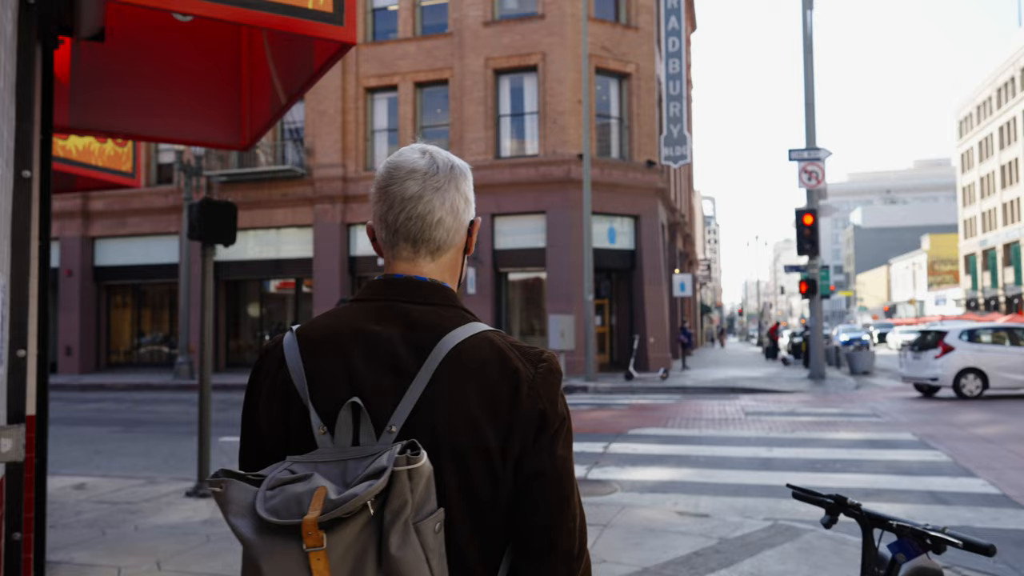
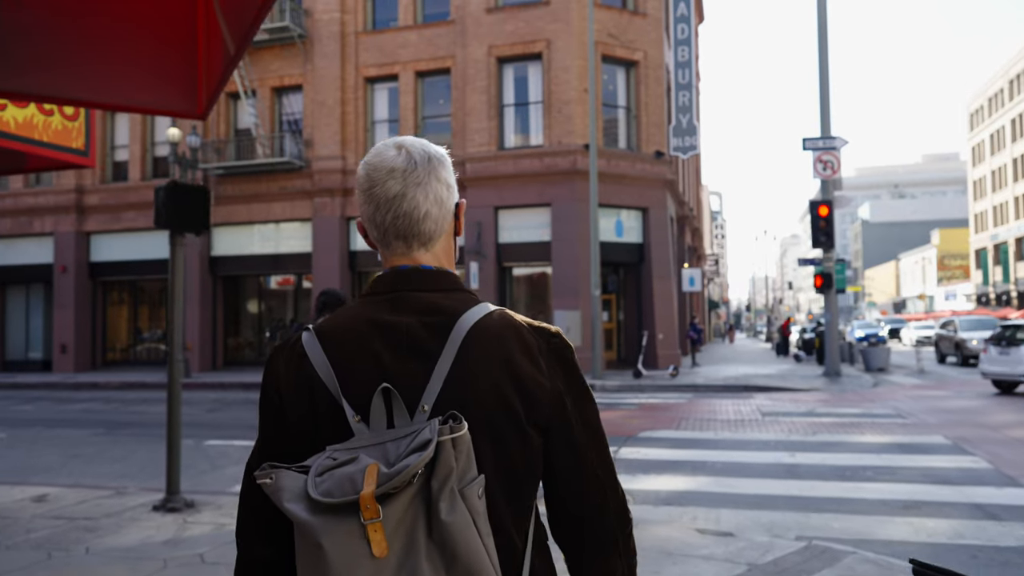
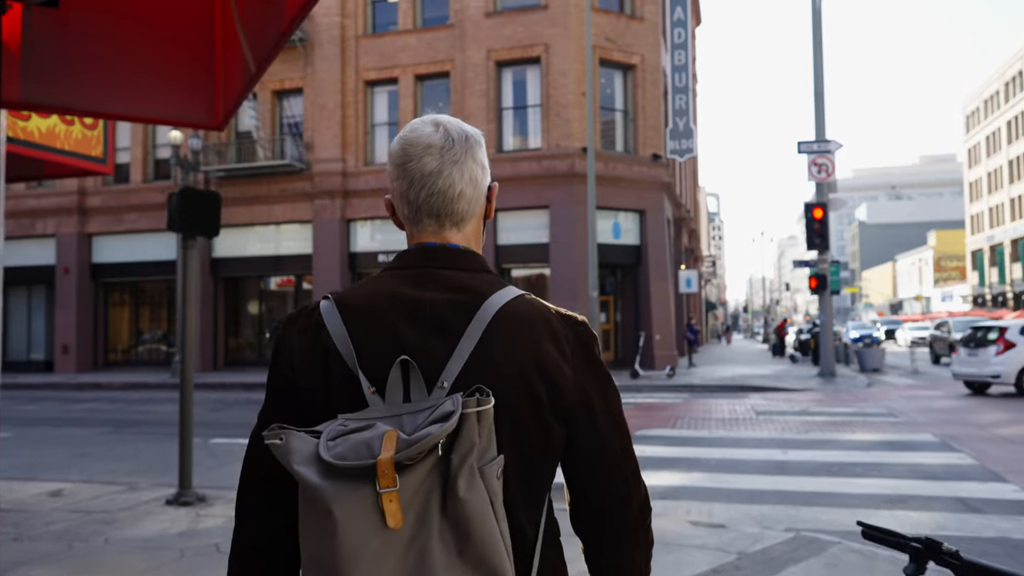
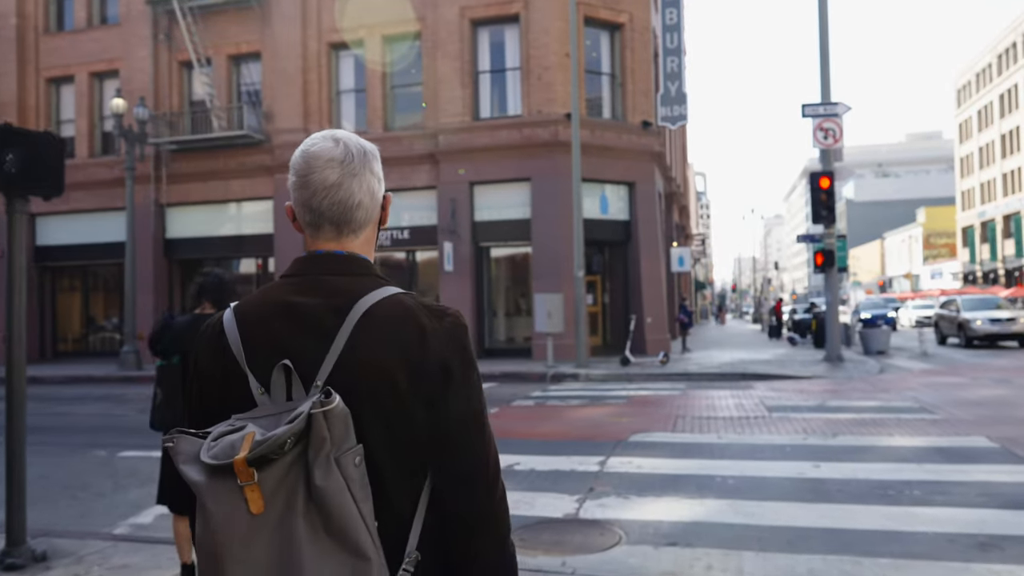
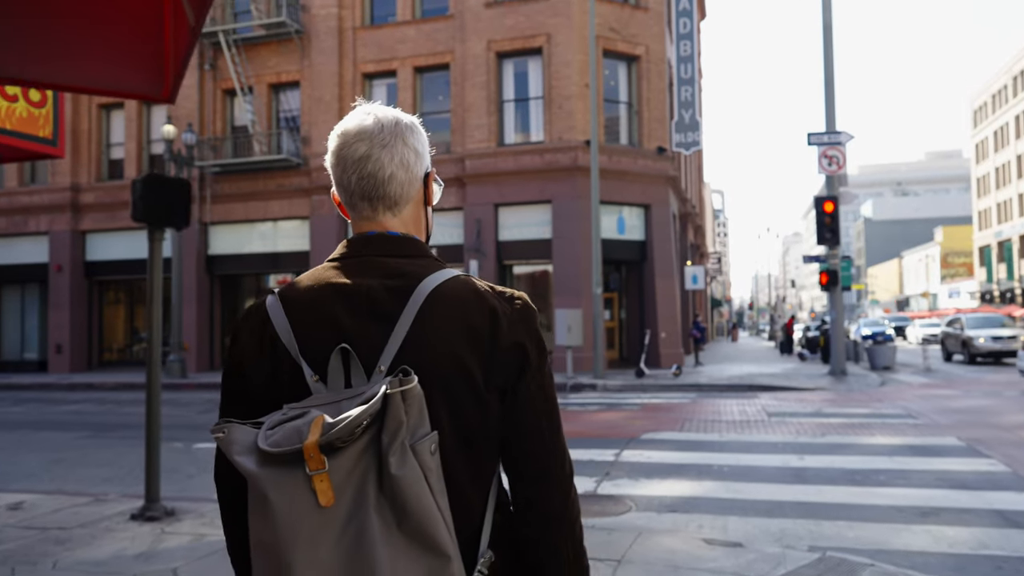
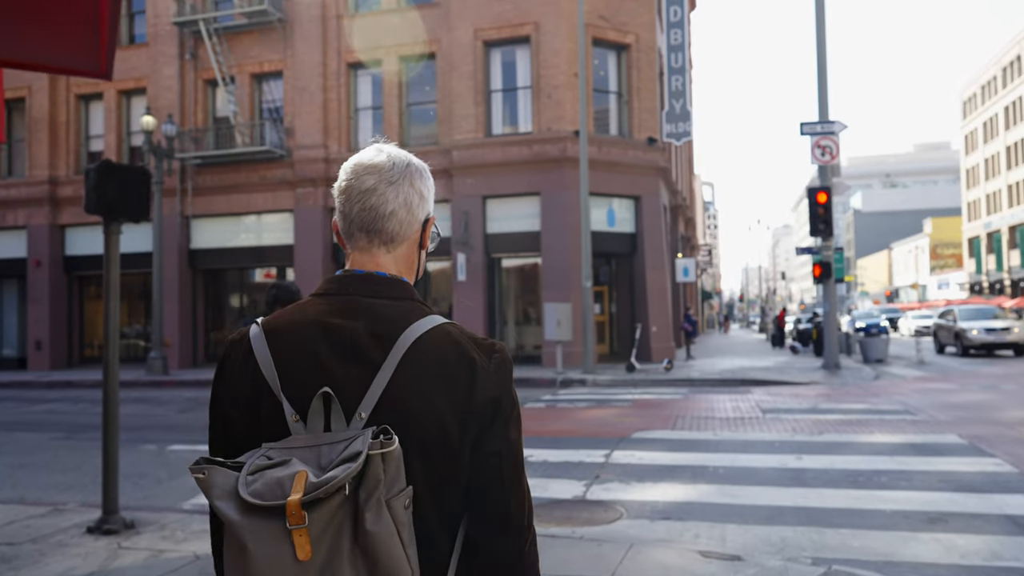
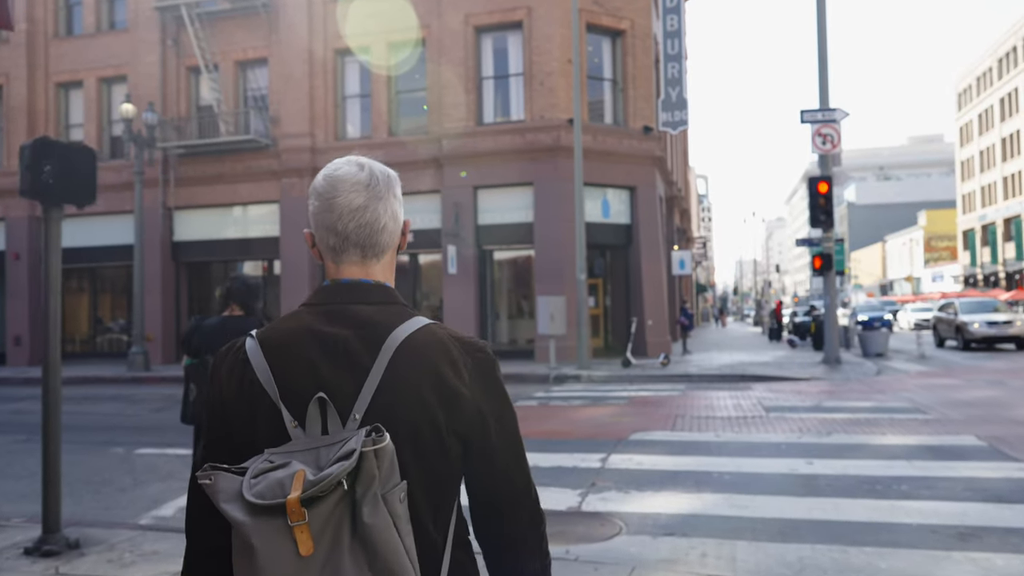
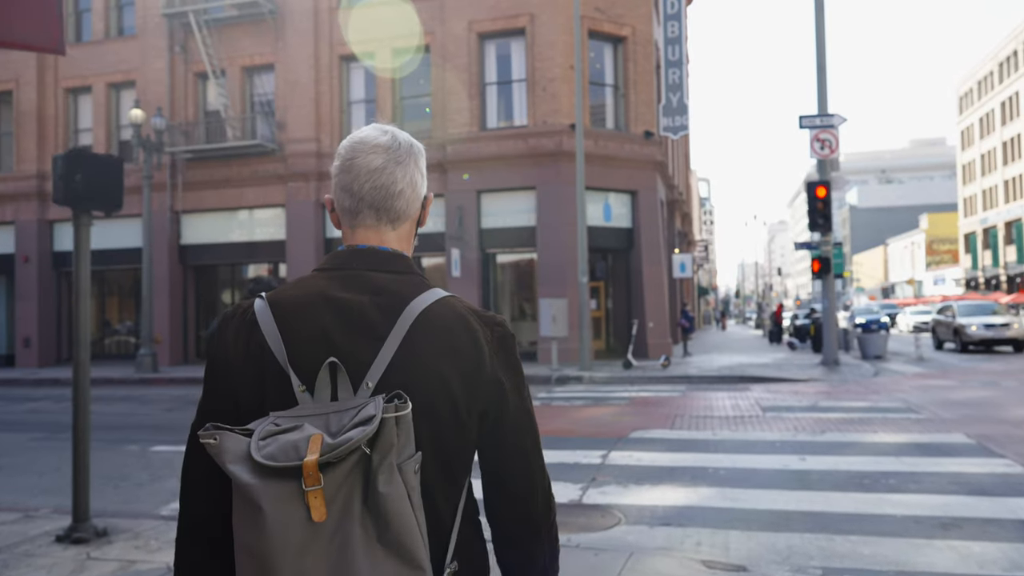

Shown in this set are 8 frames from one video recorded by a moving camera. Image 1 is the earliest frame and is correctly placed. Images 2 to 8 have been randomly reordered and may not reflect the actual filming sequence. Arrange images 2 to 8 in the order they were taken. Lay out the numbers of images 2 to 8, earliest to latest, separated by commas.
3, 2, 5, 6, 8, 7, 4
